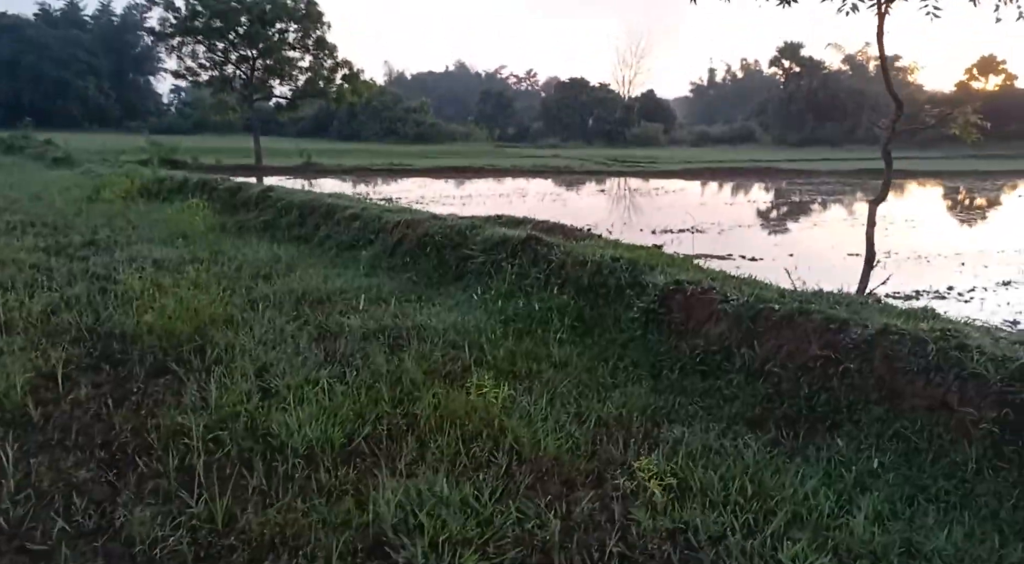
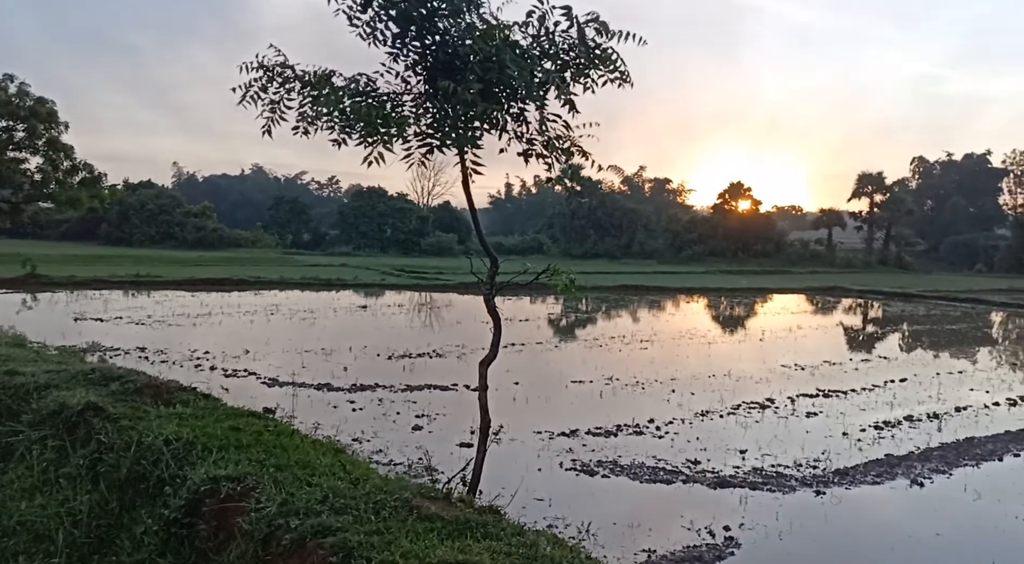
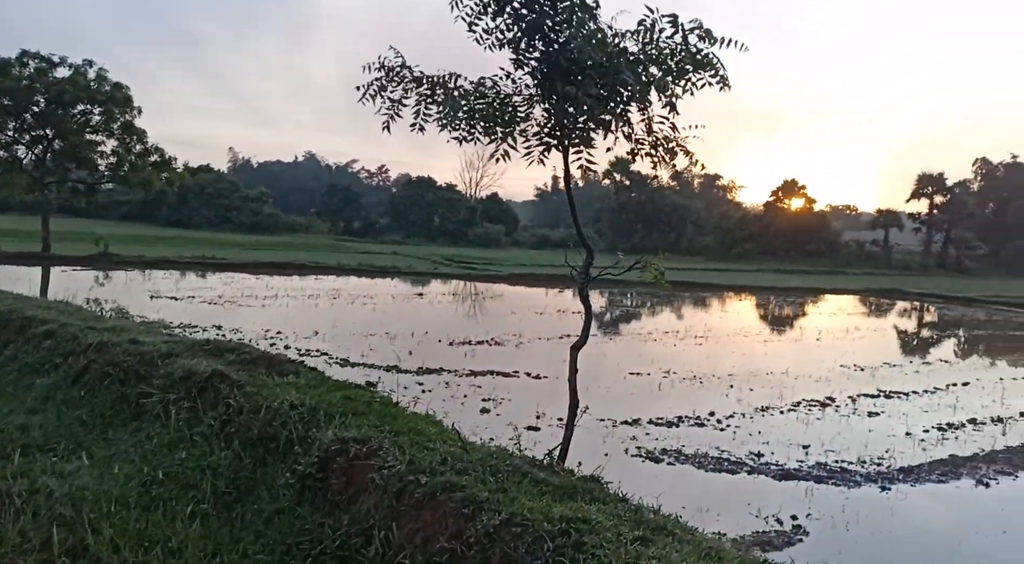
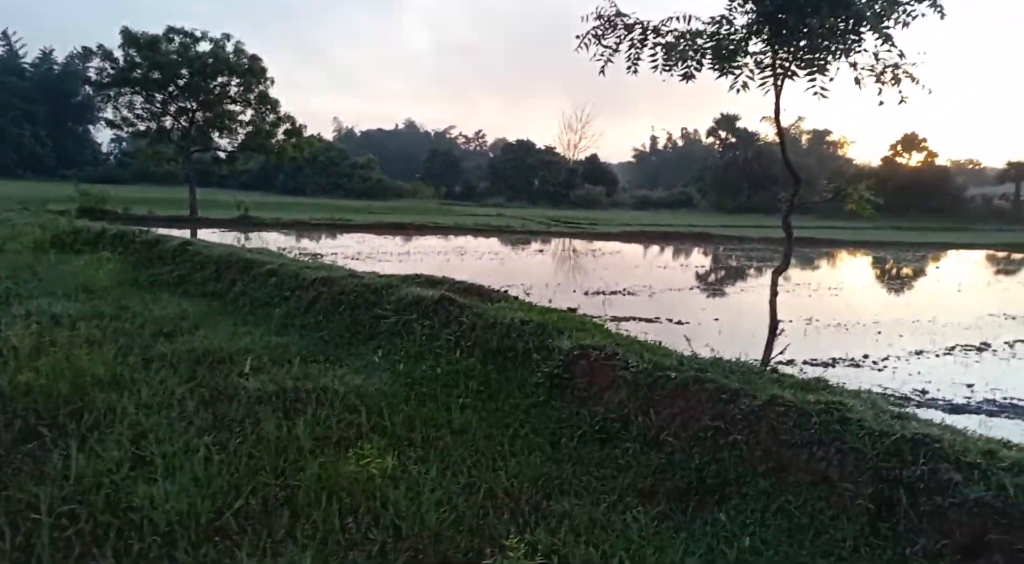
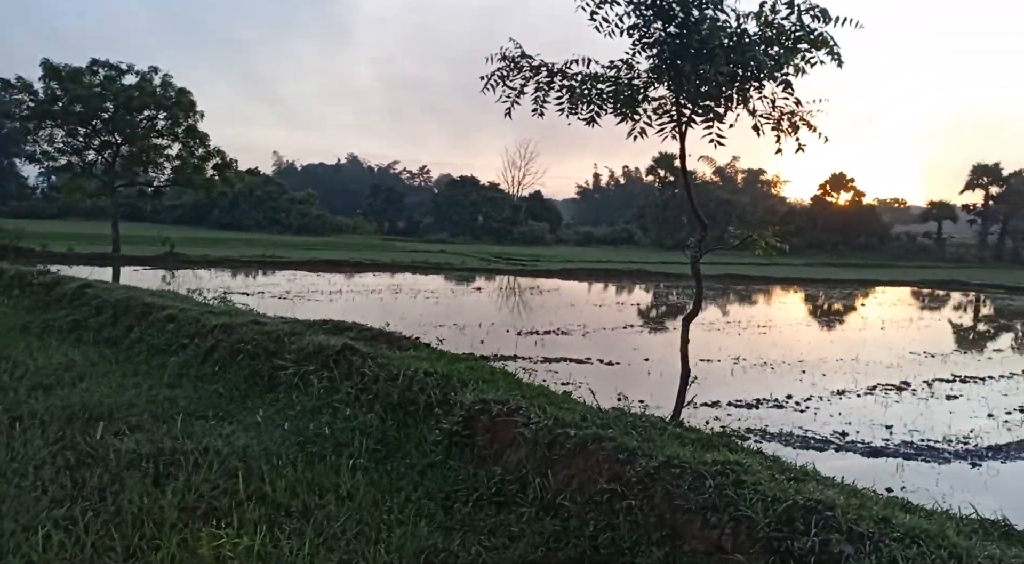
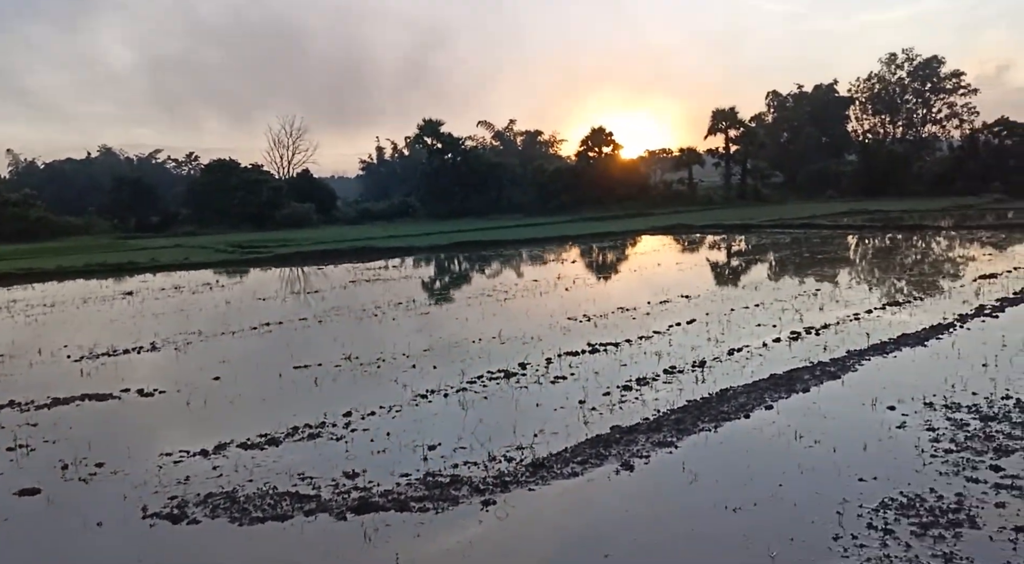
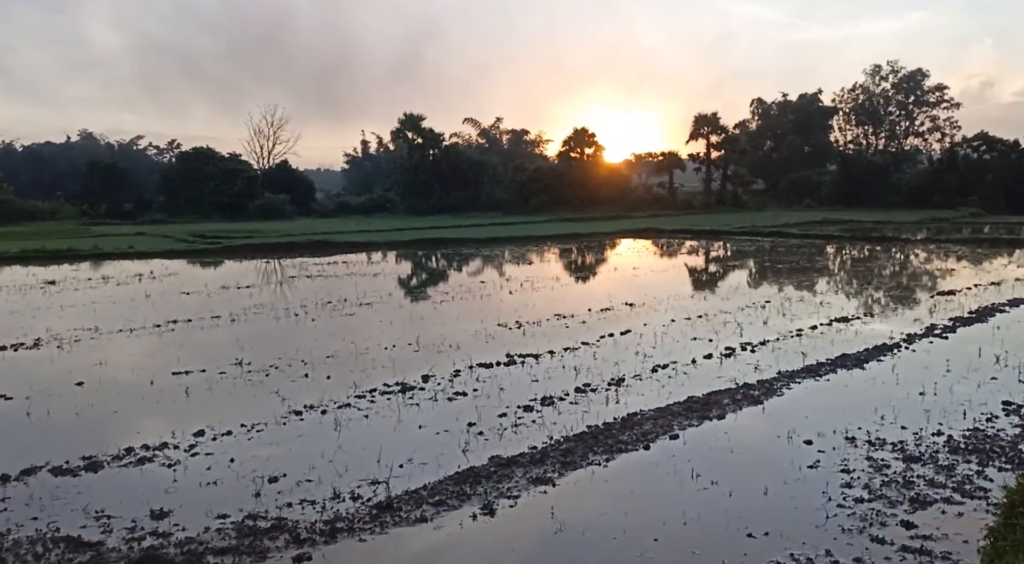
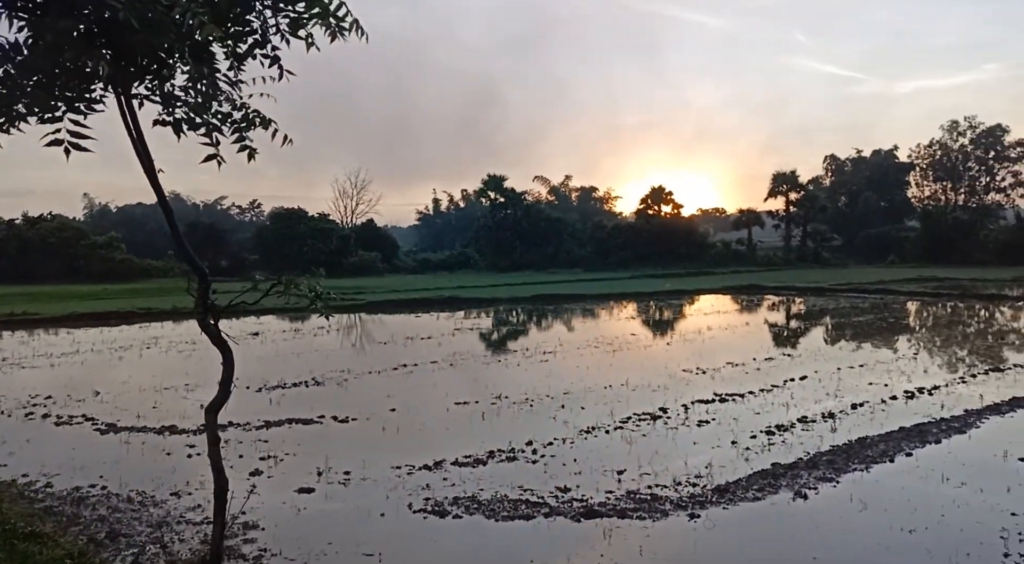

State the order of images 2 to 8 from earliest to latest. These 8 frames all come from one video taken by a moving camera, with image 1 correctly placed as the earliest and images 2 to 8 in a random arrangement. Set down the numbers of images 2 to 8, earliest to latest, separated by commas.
4, 5, 3, 2, 8, 6, 7
